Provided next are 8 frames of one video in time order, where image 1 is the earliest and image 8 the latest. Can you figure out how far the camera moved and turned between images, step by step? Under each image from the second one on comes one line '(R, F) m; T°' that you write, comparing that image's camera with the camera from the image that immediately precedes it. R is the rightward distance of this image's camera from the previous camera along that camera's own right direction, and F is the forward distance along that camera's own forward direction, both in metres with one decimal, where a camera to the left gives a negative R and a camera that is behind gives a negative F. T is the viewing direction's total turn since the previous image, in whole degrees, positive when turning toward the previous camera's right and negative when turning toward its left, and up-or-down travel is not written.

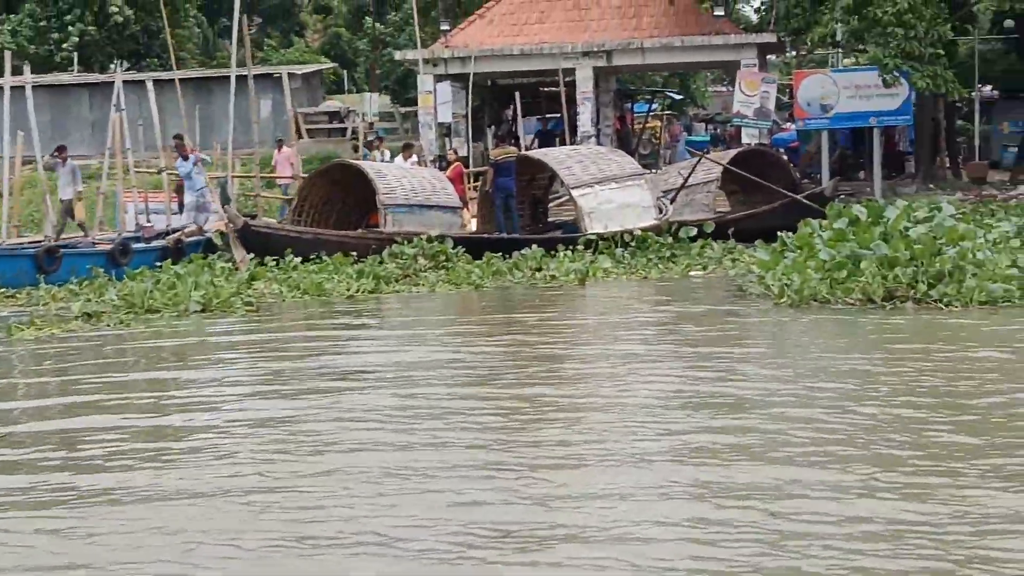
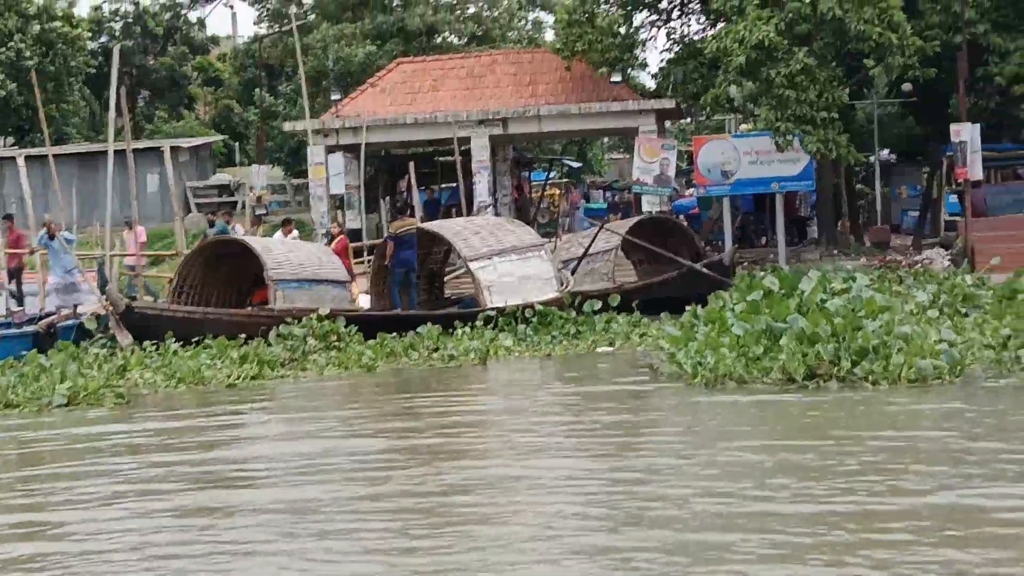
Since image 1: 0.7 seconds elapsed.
(0.0, +0.7) m; +4°
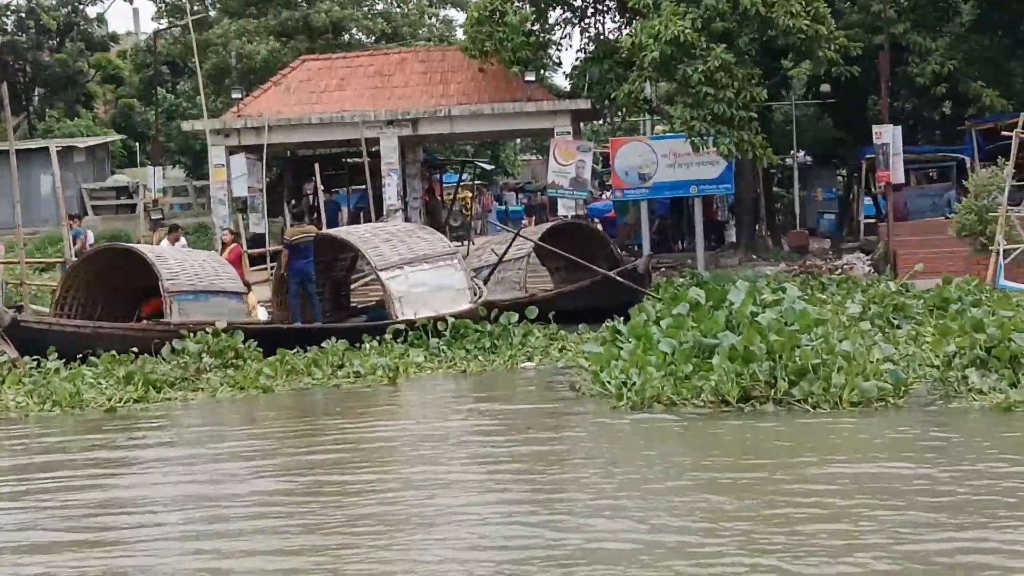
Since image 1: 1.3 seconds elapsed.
(0.0, +0.7) m; +3°
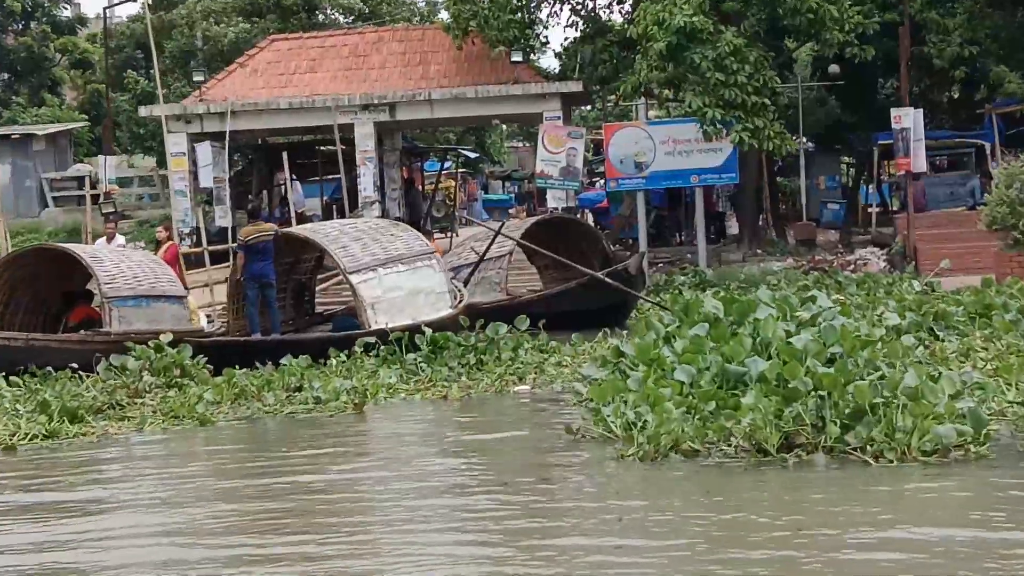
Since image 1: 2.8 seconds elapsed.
(0.0, +1.5) m; +1°
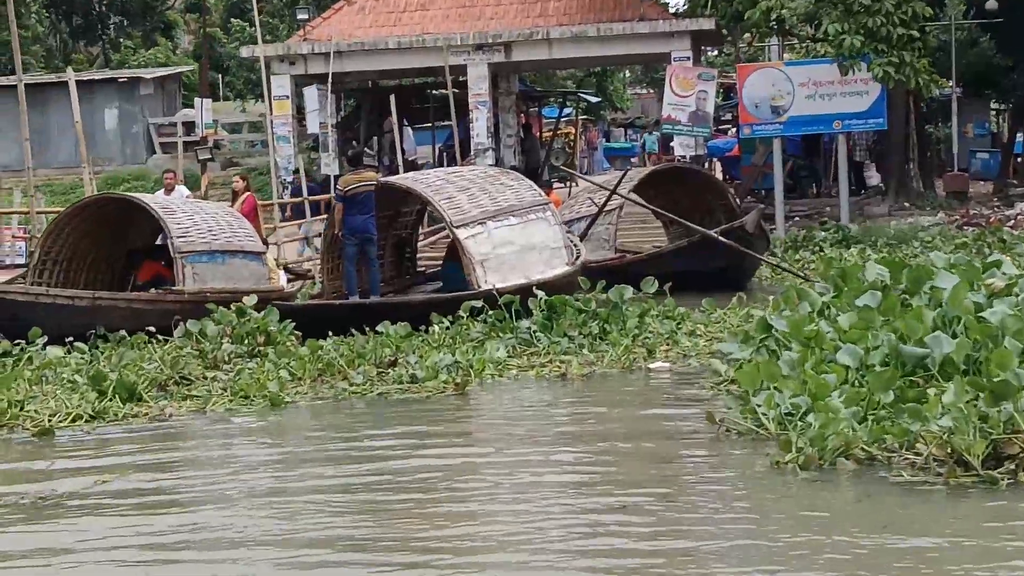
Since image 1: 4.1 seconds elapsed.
(0.0, +1.3) m; -5°
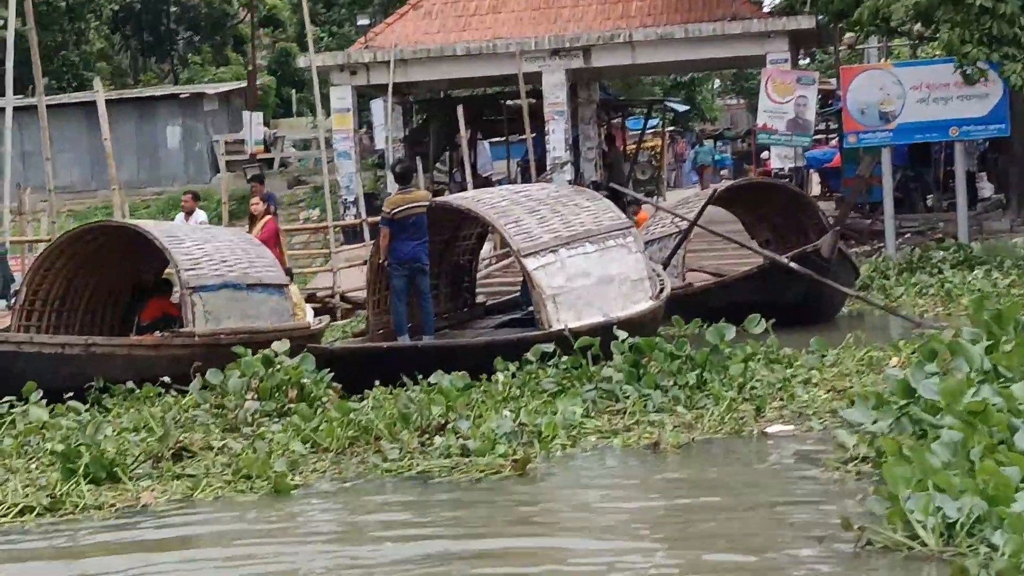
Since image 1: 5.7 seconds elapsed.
(+0.1, +1.5) m; -3°
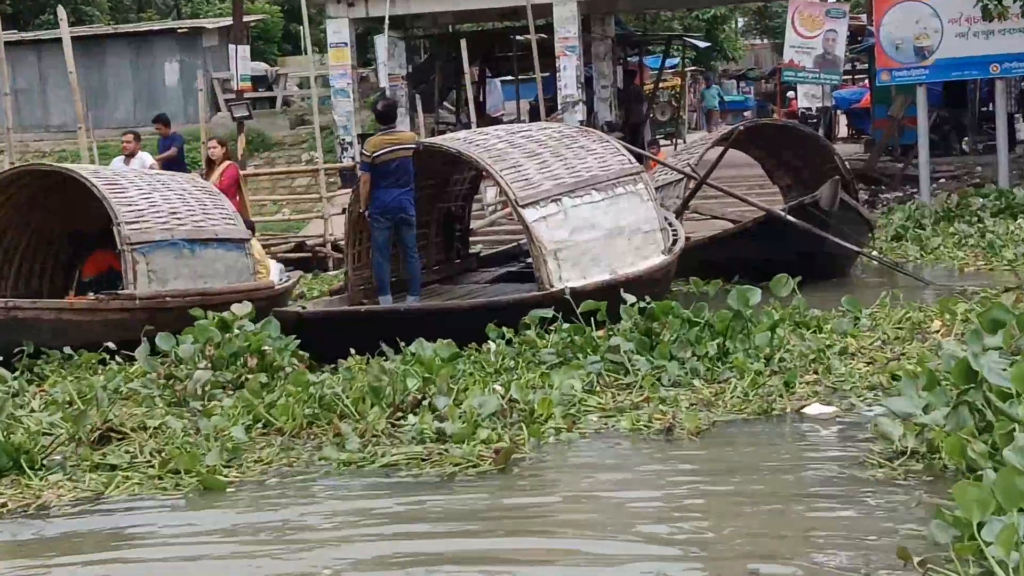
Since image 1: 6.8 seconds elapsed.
(+0.1, +1.0) m; -1°
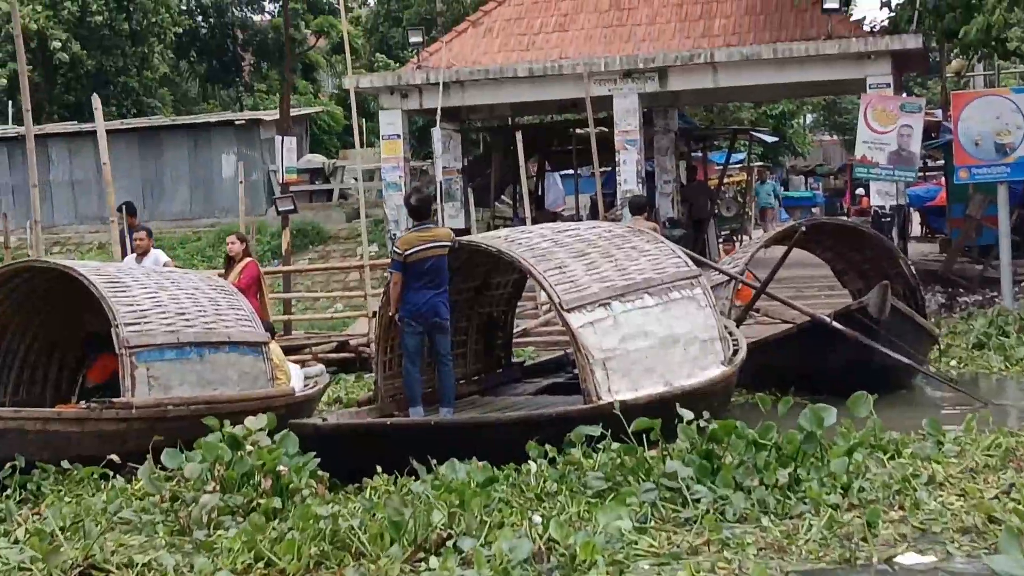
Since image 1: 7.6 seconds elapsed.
(+0.1, +0.7) m; -2°
